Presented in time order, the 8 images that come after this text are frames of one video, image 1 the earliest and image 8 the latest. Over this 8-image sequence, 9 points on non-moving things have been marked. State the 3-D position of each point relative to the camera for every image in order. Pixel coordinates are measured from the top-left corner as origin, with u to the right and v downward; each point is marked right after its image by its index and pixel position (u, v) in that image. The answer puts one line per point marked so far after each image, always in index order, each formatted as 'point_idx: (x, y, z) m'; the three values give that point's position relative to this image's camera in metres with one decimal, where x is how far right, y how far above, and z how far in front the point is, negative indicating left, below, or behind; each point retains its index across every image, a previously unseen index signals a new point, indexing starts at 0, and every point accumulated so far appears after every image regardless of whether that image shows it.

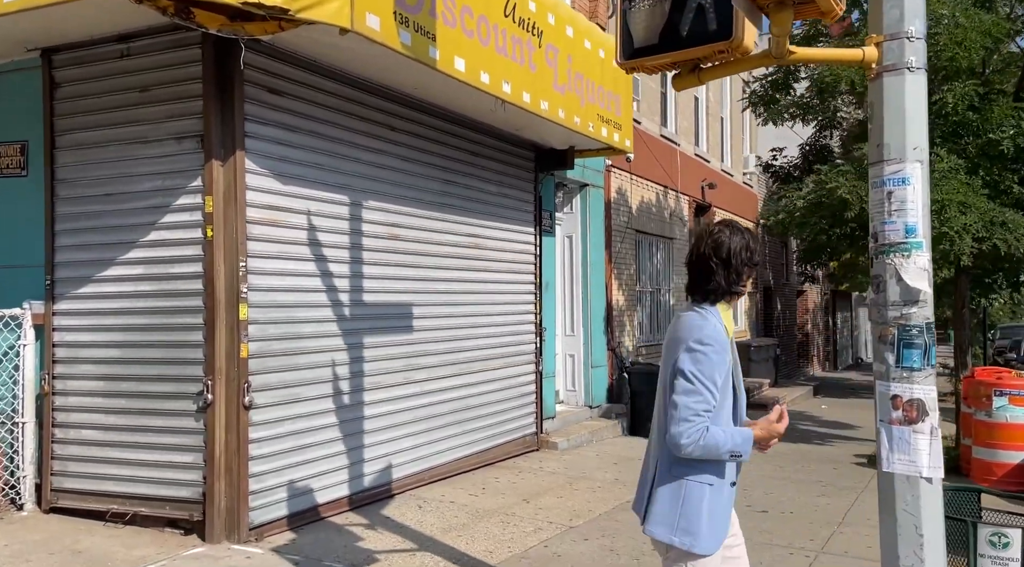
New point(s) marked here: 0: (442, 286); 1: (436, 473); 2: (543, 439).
0: (-0.6, 0.0, +7.4) m
1: (-0.6, -1.6, +7.2) m
2: (+0.3, -1.6, +9.1) m
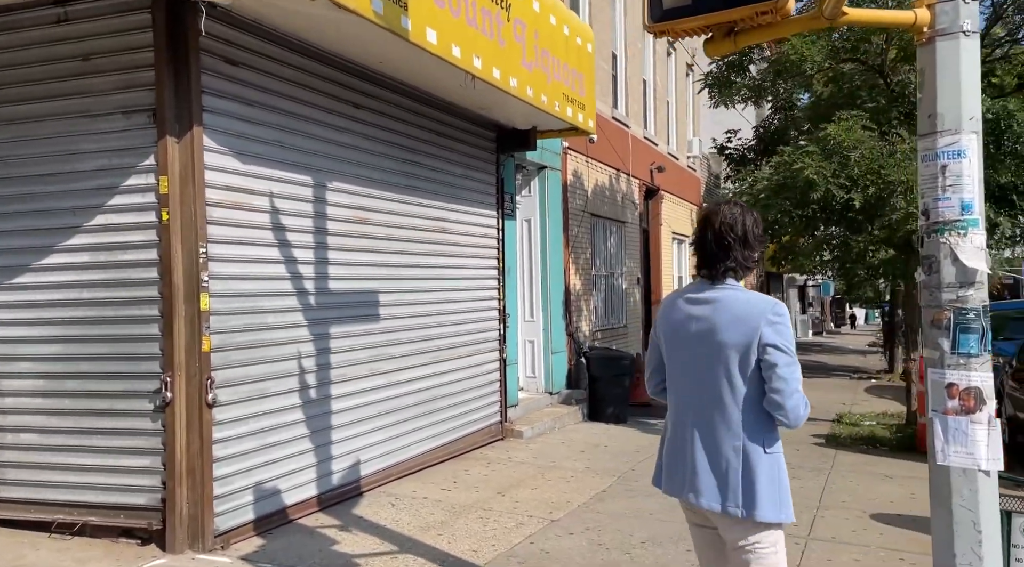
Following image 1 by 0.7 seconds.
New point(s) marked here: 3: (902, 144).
0: (-0.8, +0.1, +7.1) m
1: (-0.9, -1.5, +6.9) m
2: (-0.1, -1.5, +8.8) m
3: (+4.1, +1.4, +9.0) m
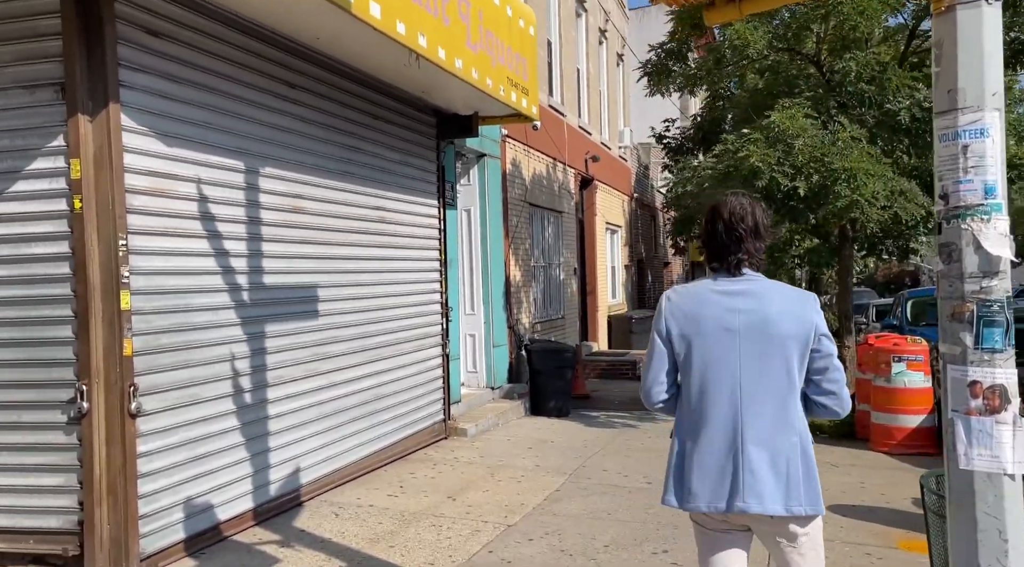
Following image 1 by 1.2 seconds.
0: (-1.3, +0.1, +6.6) m
1: (-1.2, -1.4, +6.5) m
2: (-0.6, -1.4, +8.4) m
3: (+3.4, +1.6, +9.0) m
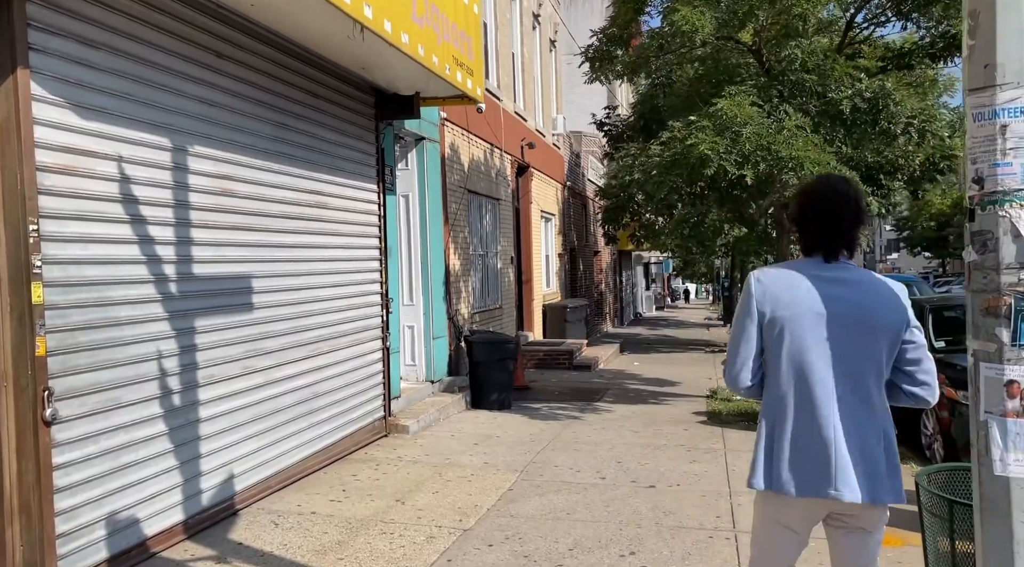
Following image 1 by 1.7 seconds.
0: (-1.6, +0.2, +6.1) m
1: (-1.6, -1.3, +6.0) m
2: (-1.1, -1.3, +8.0) m
3: (+2.9, +1.7, +8.9) m
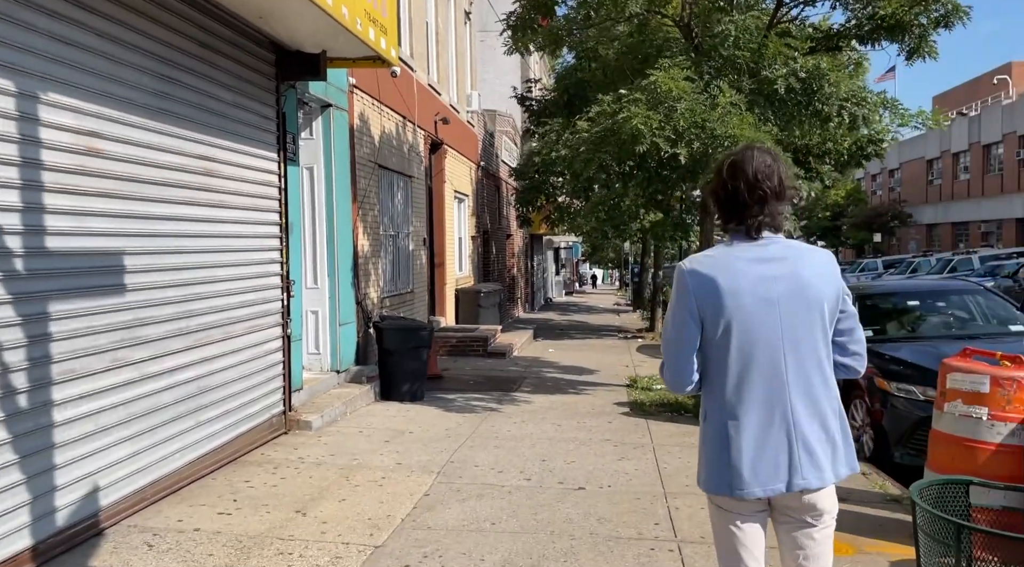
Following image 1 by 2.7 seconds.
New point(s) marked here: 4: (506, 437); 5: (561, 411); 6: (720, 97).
0: (-2.1, +0.3, +5.3) m
1: (-2.1, -1.2, +5.2) m
2: (-1.8, -1.1, +7.2) m
3: (+2.1, +1.8, +8.5) m
4: (0.0, -1.4, +7.7) m
5: (+0.5, -1.4, +9.4) m
6: (+2.0, +1.8, +8.4) m
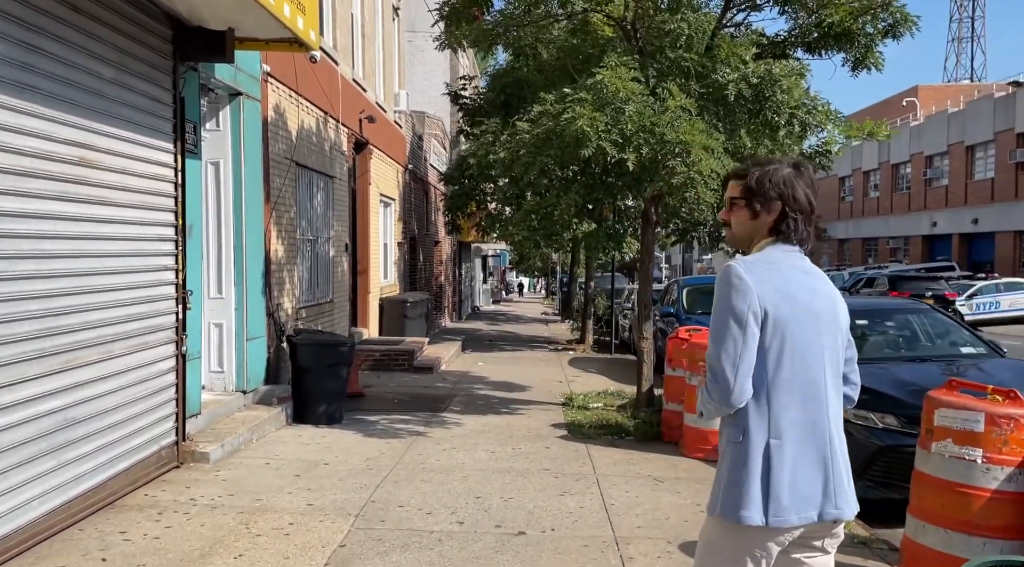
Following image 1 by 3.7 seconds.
0: (-2.4, +0.3, +4.3) m
1: (-2.4, -1.3, +4.2) m
2: (-2.4, -1.2, +6.3) m
3: (+1.5, +1.7, +7.9) m
4: (-0.6, -1.5, +6.9) m
5: (-0.2, -1.5, +8.7) m
6: (+1.4, +1.7, +7.8) m
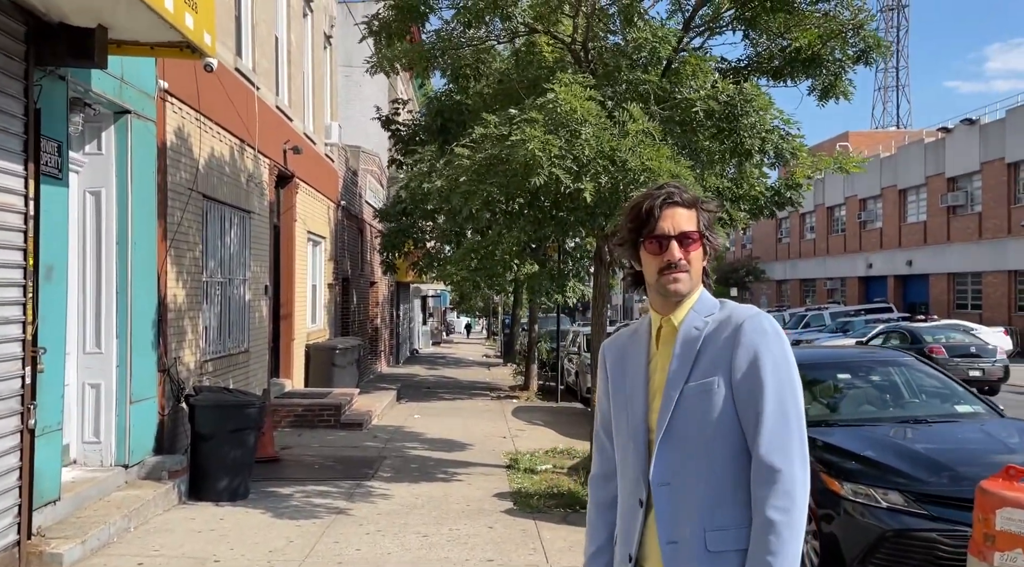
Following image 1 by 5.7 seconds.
0: (-2.7, +0.1, +3.0) m
1: (-2.7, -1.5, +2.9) m
2: (-2.7, -1.5, +4.9) m
3: (+1.0, +1.3, +6.9) m
4: (-1.0, -1.8, +5.6) m
5: (-0.7, -1.9, +7.5) m
6: (+0.9, +1.3, +6.9) m
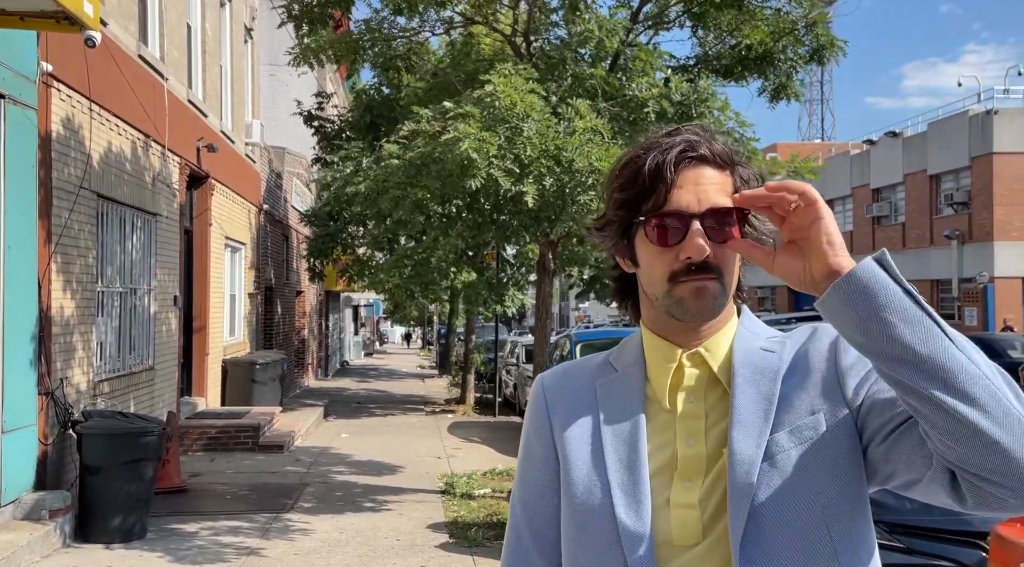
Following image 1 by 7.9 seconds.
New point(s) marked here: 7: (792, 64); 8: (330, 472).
0: (-2.9, 0.0, +2.1) m
1: (-2.8, -1.5, +2.0) m
2: (-3.0, -1.6, +4.0) m
3: (+0.5, +1.2, +6.3) m
4: (-1.4, -1.9, +4.8) m
5: (-1.2, -2.0, +6.7) m
6: (+0.5, +1.2, +6.2) m
7: (+2.8, +2.2, +8.8) m
8: (-2.0, -2.1, +9.7) m
